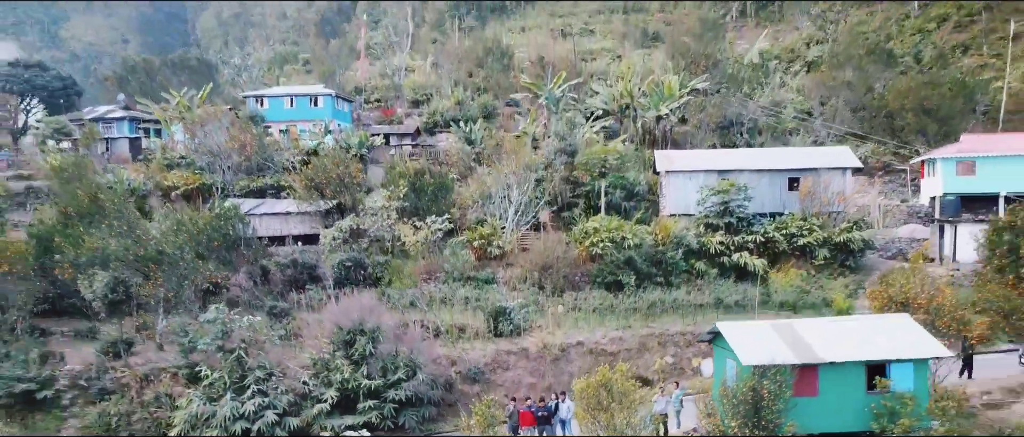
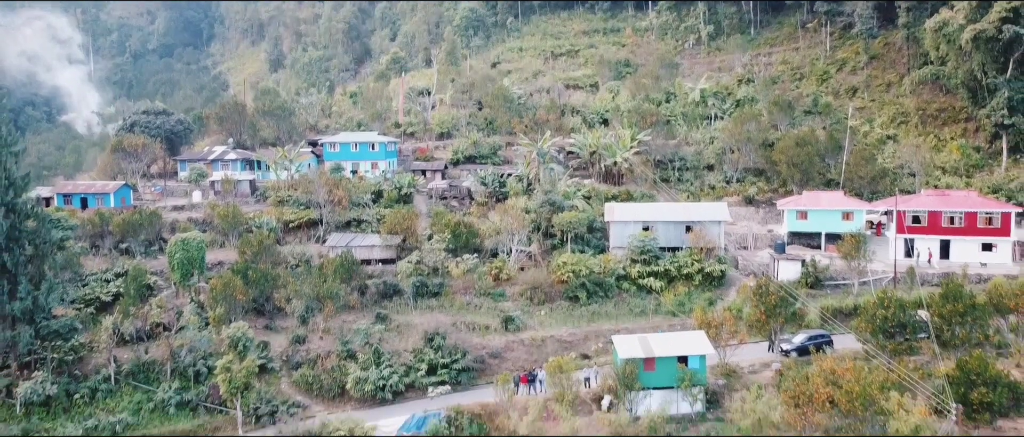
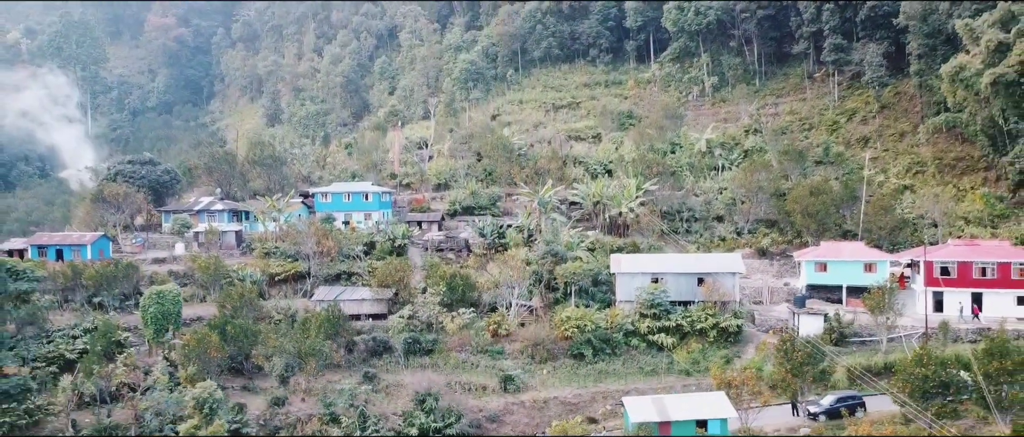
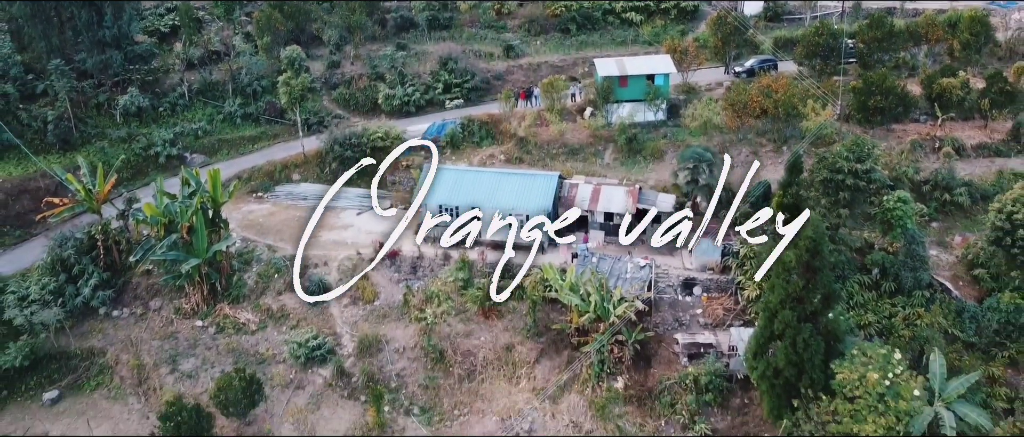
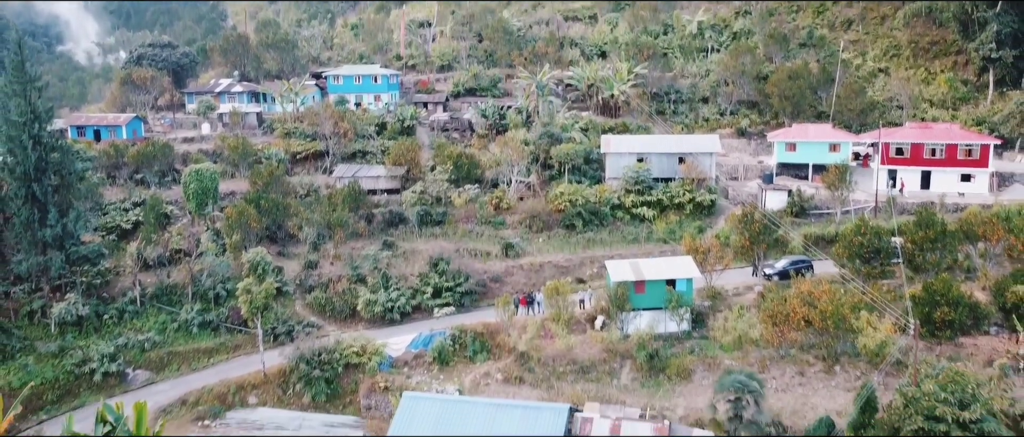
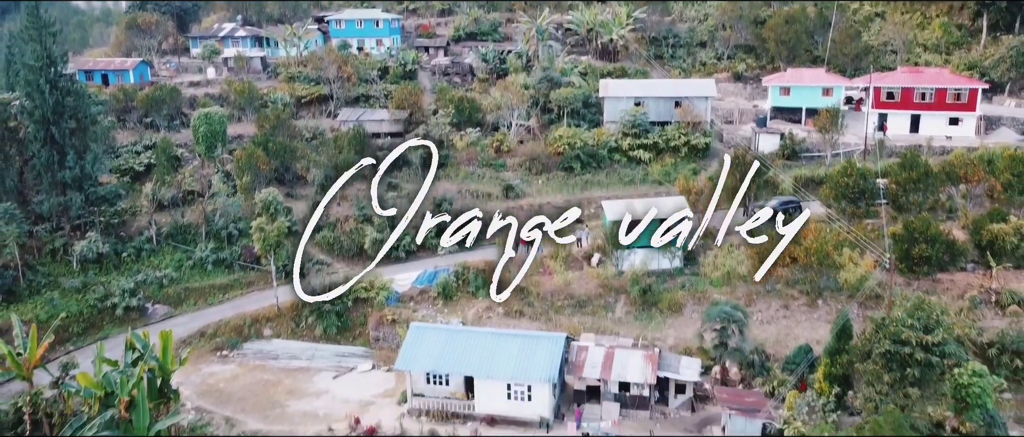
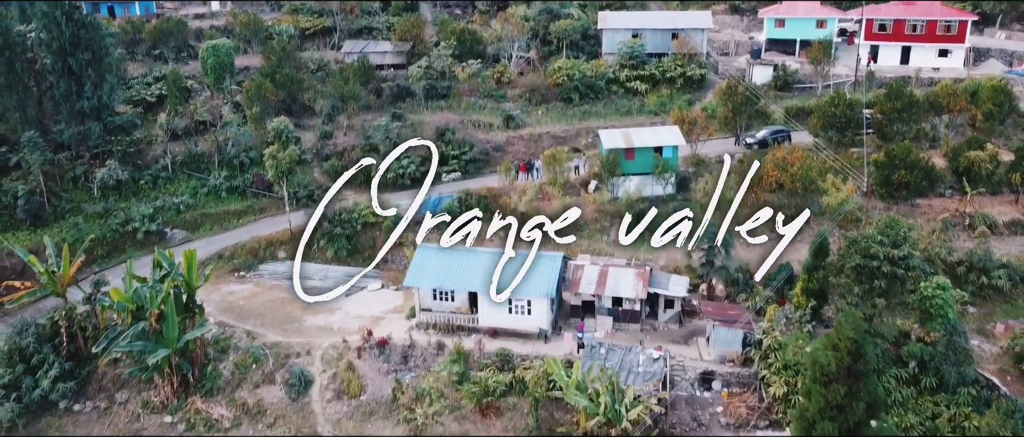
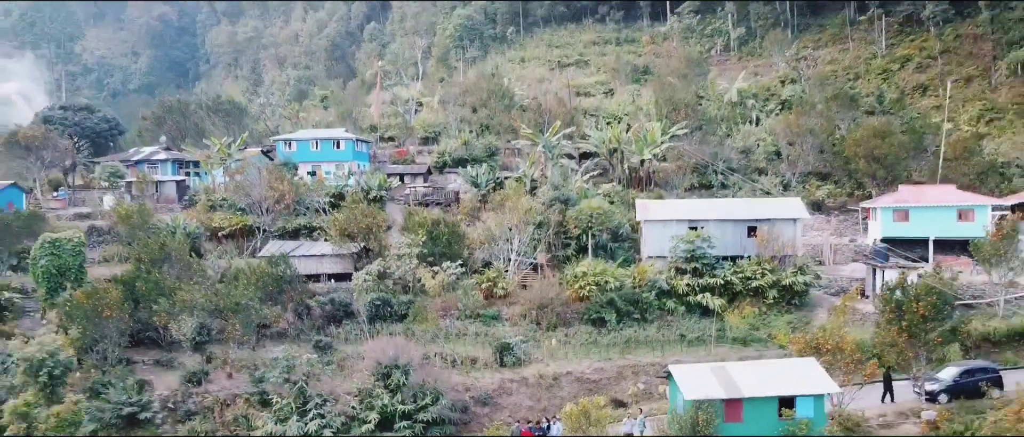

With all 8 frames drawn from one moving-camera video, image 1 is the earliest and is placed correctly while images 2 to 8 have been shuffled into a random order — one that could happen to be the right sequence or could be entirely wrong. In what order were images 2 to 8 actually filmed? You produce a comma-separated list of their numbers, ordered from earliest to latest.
8, 3, 2, 5, 6, 7, 4
